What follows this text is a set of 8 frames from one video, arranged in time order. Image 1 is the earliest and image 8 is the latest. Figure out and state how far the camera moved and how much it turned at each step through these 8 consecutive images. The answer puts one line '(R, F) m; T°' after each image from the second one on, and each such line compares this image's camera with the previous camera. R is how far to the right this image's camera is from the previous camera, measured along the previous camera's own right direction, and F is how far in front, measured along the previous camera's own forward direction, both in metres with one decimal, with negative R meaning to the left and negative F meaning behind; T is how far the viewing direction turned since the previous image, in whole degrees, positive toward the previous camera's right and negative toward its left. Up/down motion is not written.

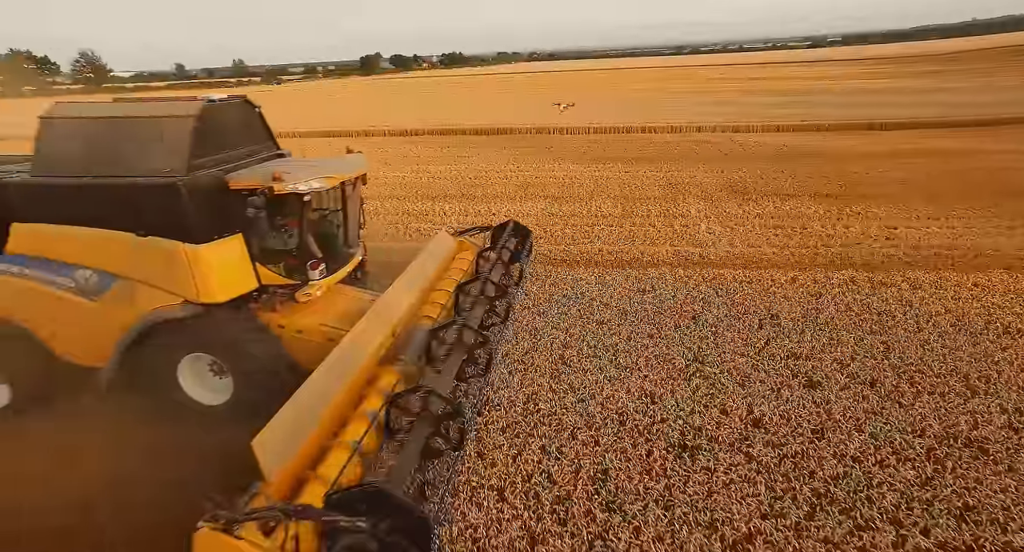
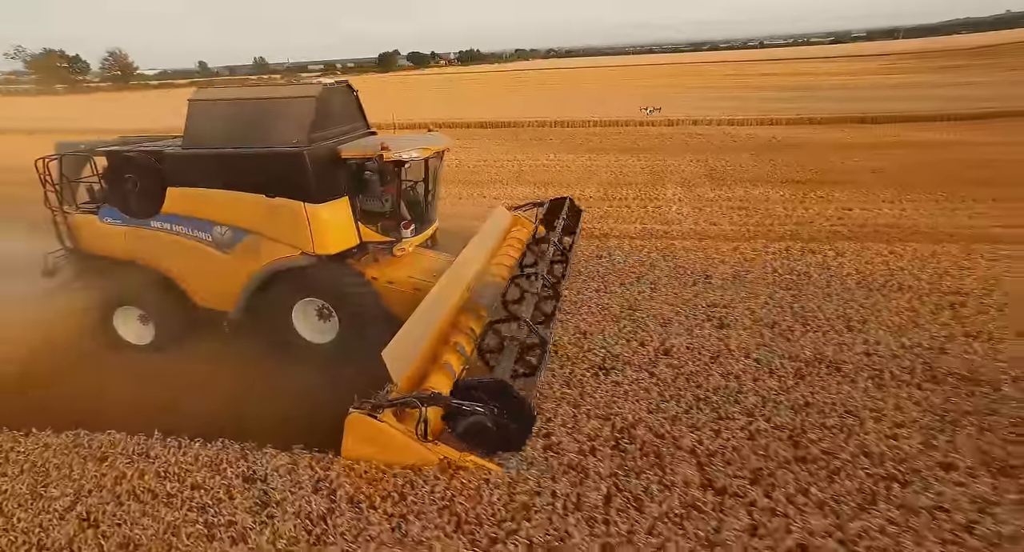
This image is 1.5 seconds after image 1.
(+0.5, -0.8) m; -2°
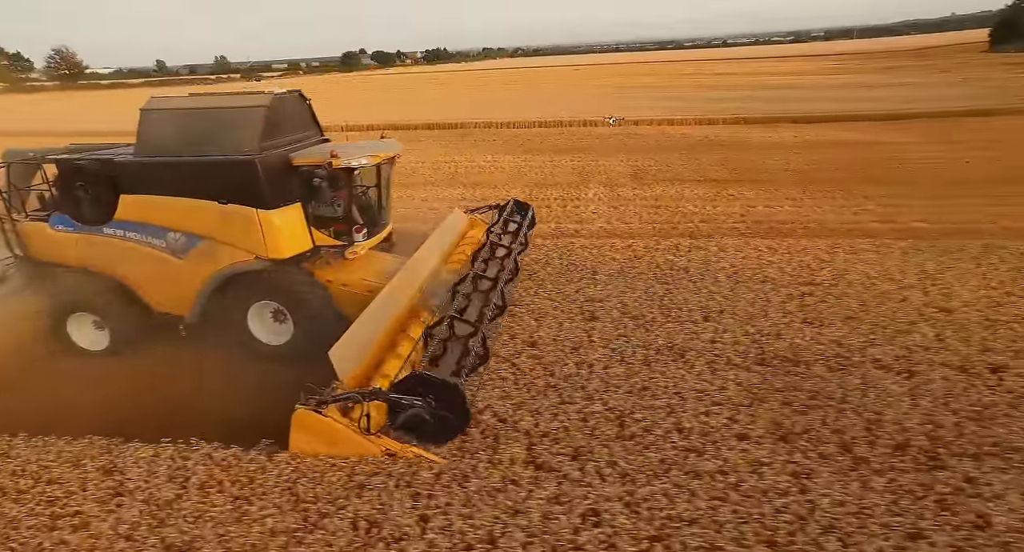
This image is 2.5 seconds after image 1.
(+0.8, -0.3) m; +3°
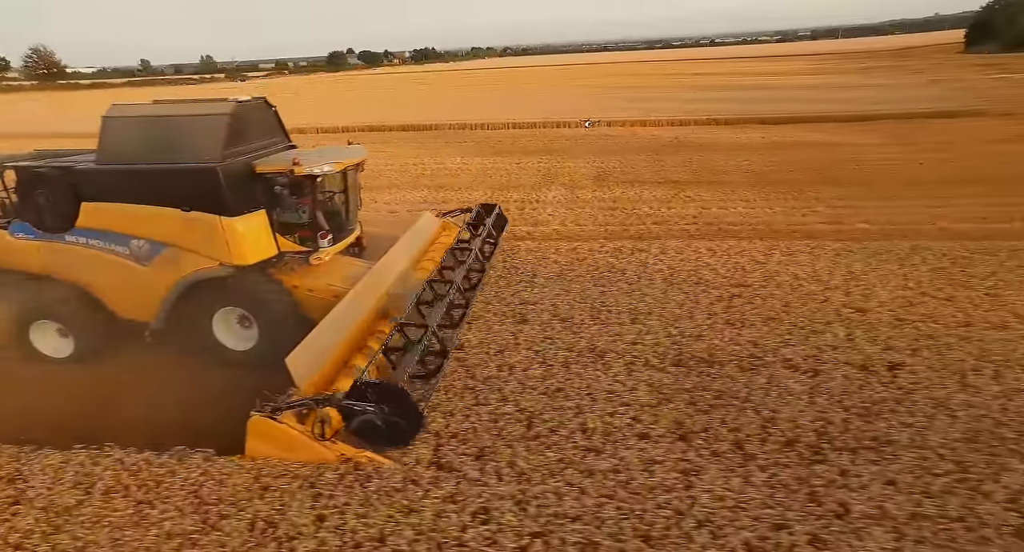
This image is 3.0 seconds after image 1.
(+0.6, -0.1) m; +1°
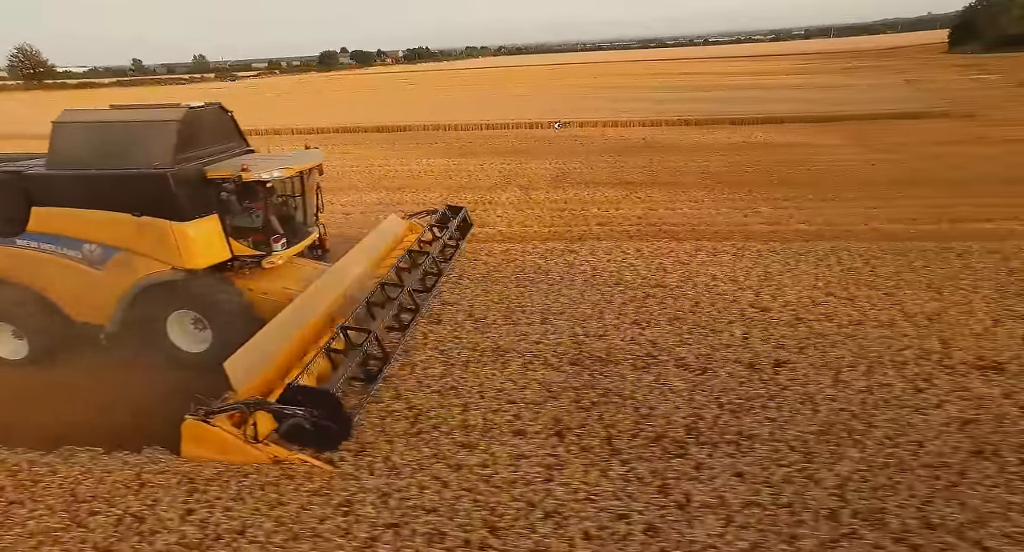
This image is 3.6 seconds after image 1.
(+0.8, -0.1) m; 0°
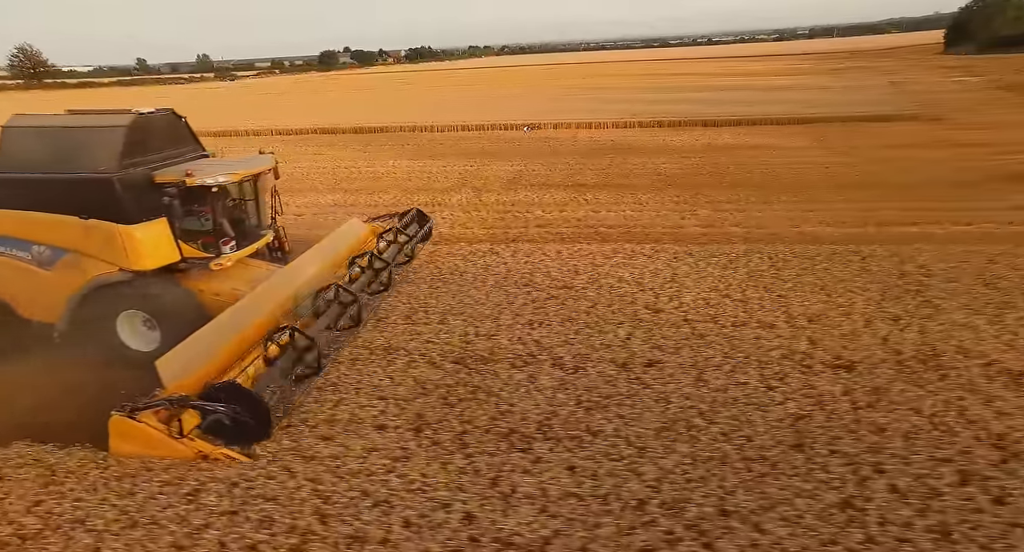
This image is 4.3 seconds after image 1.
(+1.0, -0.2) m; 0°
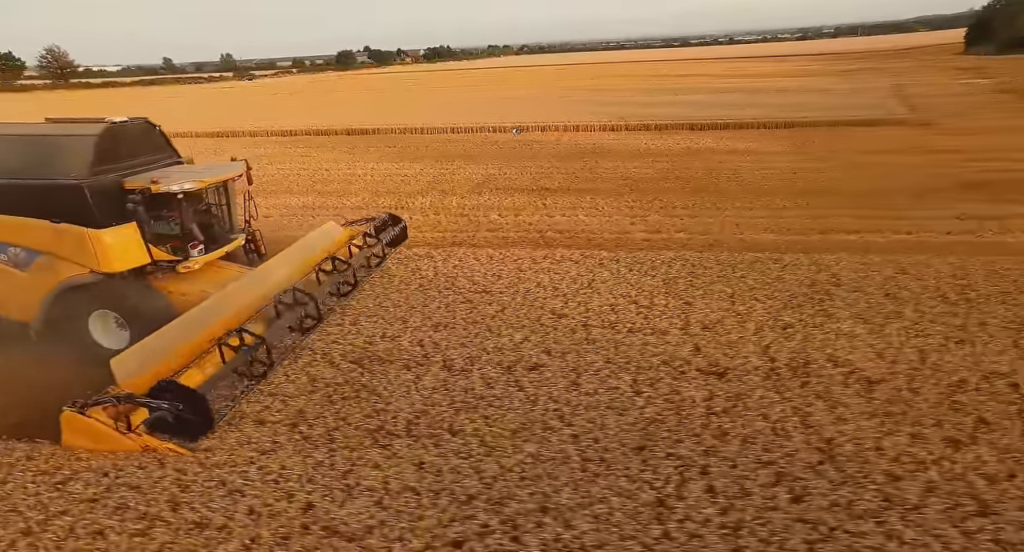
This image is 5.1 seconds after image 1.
(+1.1, -0.2) m; -2°
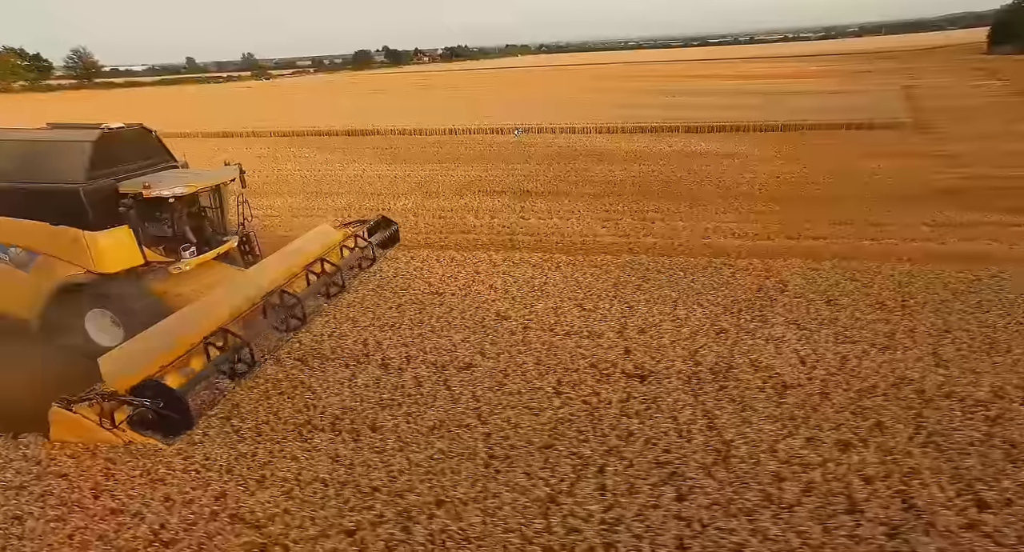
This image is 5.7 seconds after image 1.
(+0.8, -0.1) m; -2°
